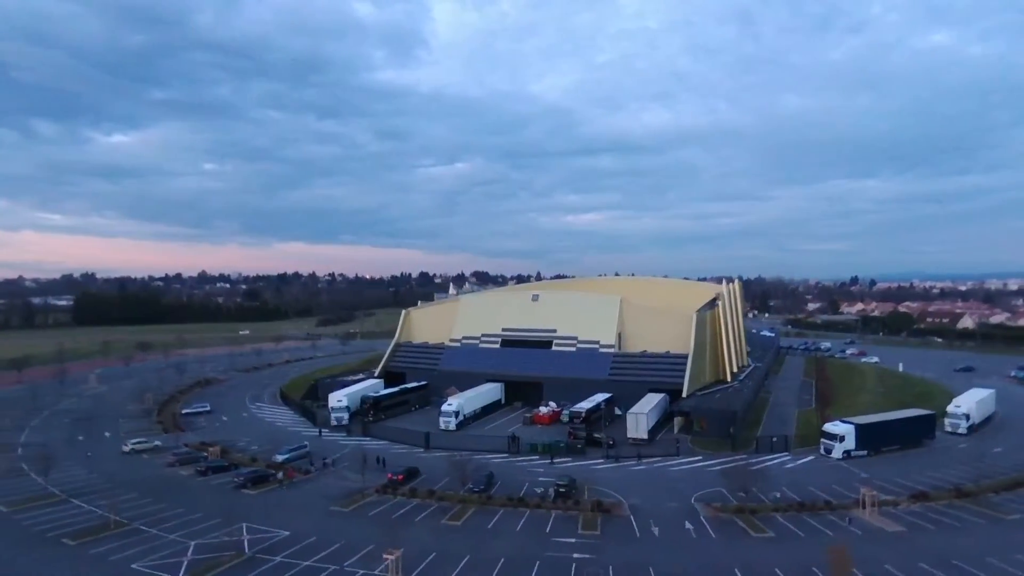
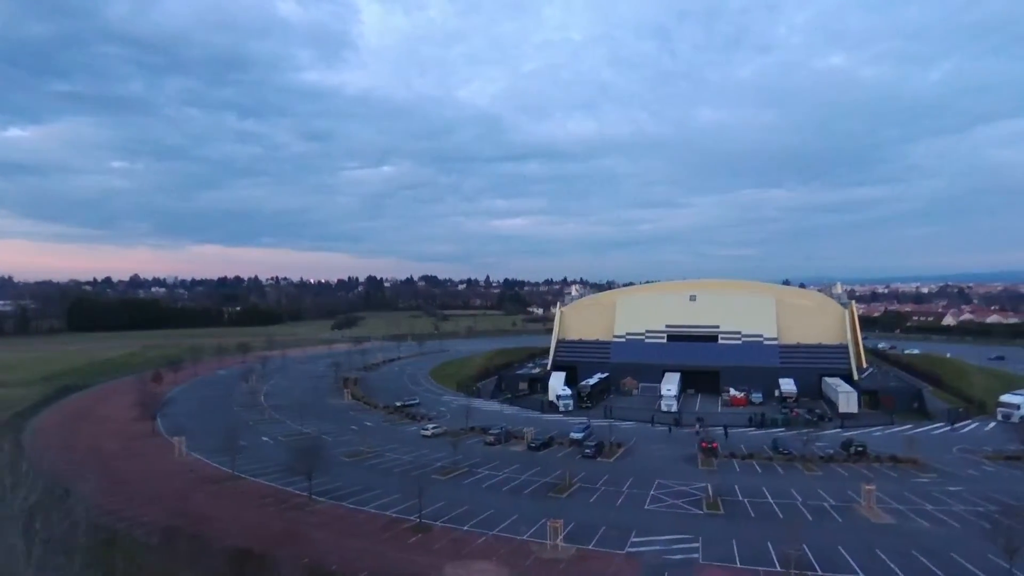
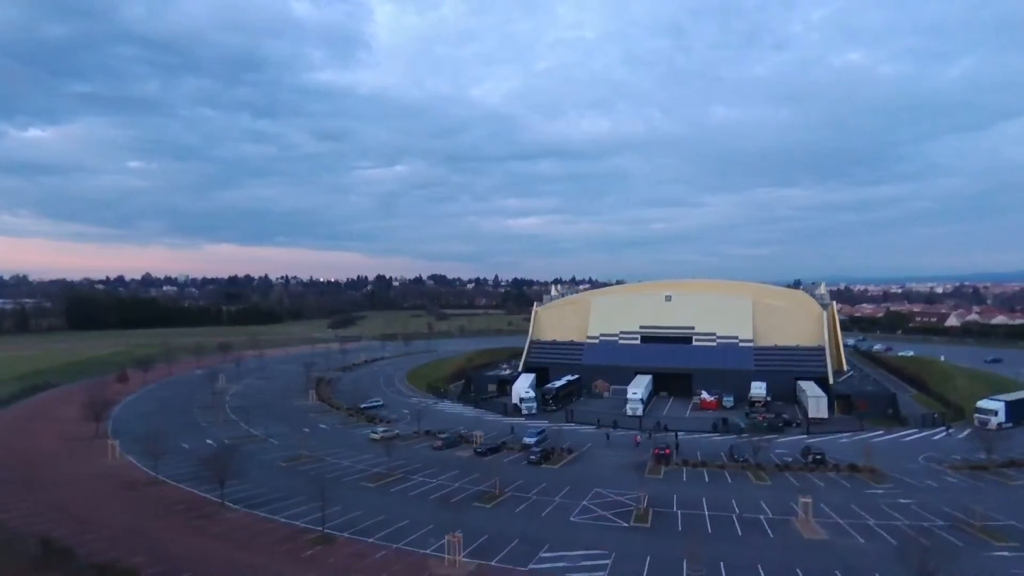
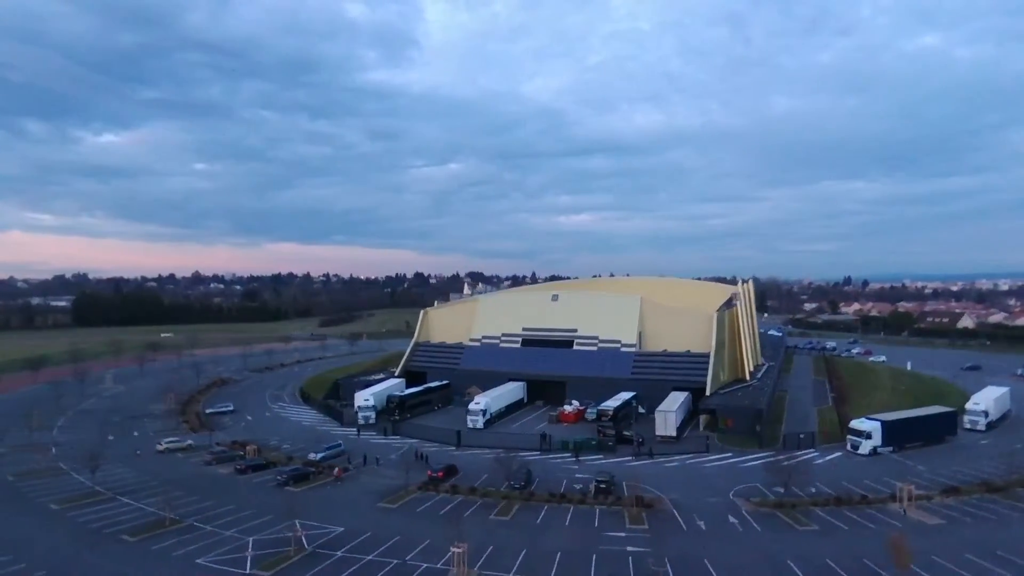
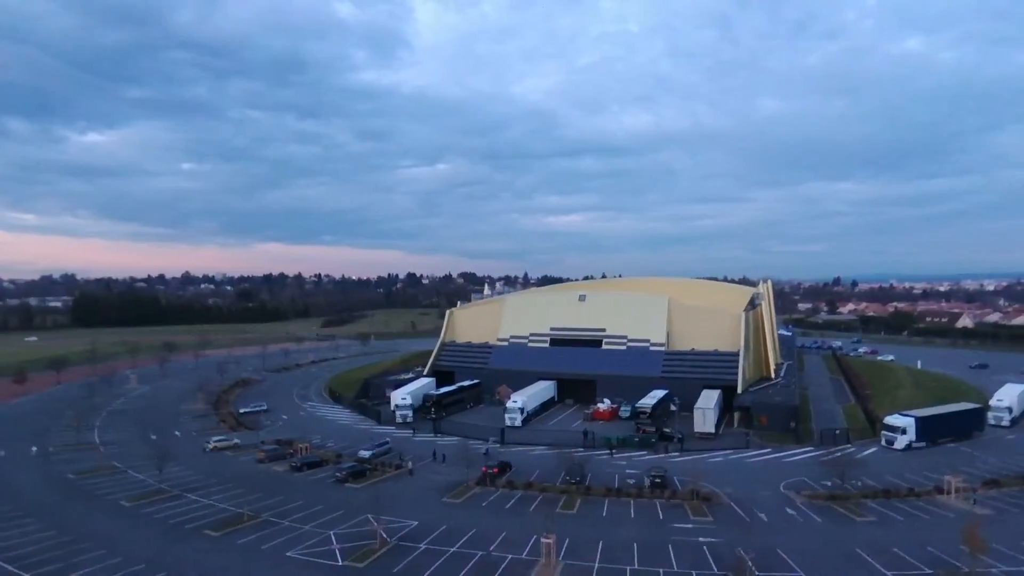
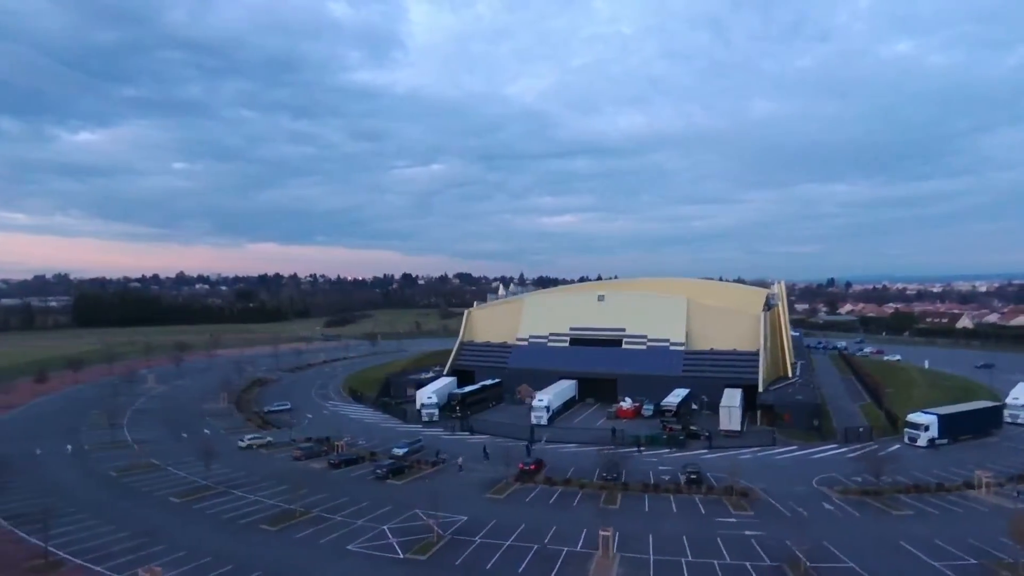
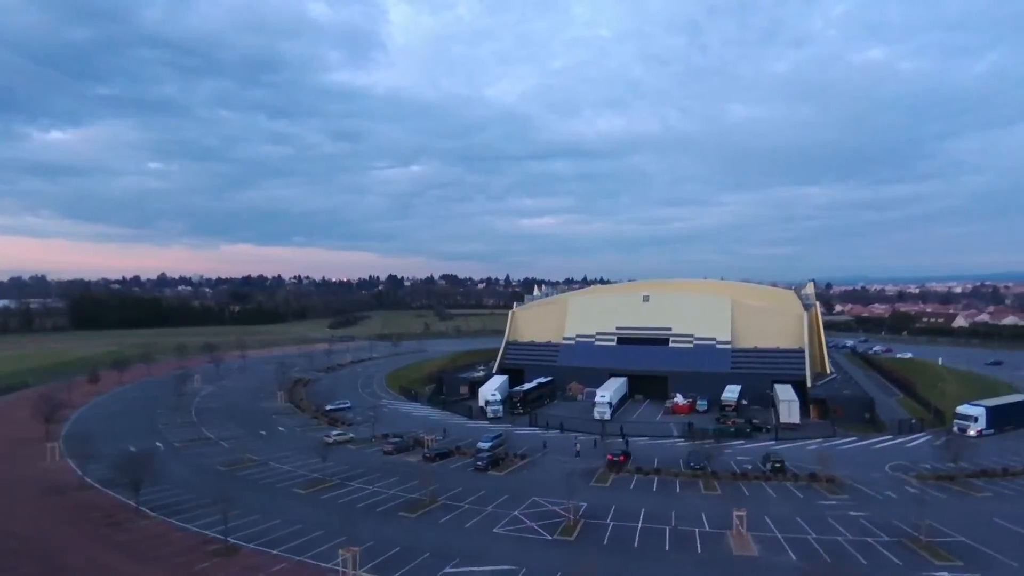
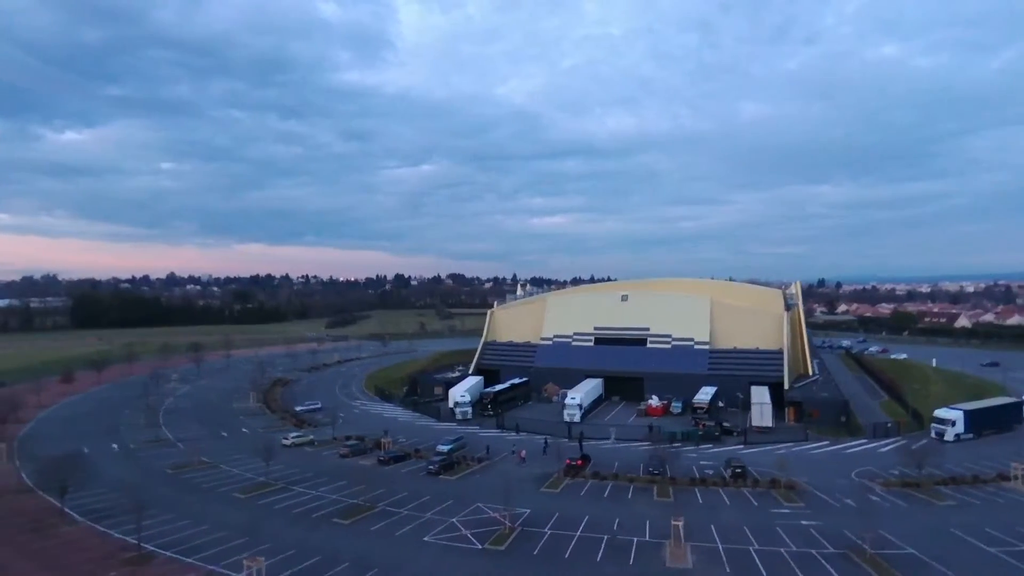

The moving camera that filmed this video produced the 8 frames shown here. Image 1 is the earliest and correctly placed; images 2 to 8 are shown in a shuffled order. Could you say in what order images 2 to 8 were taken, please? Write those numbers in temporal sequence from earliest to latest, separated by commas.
4, 5, 6, 8, 7, 3, 2
